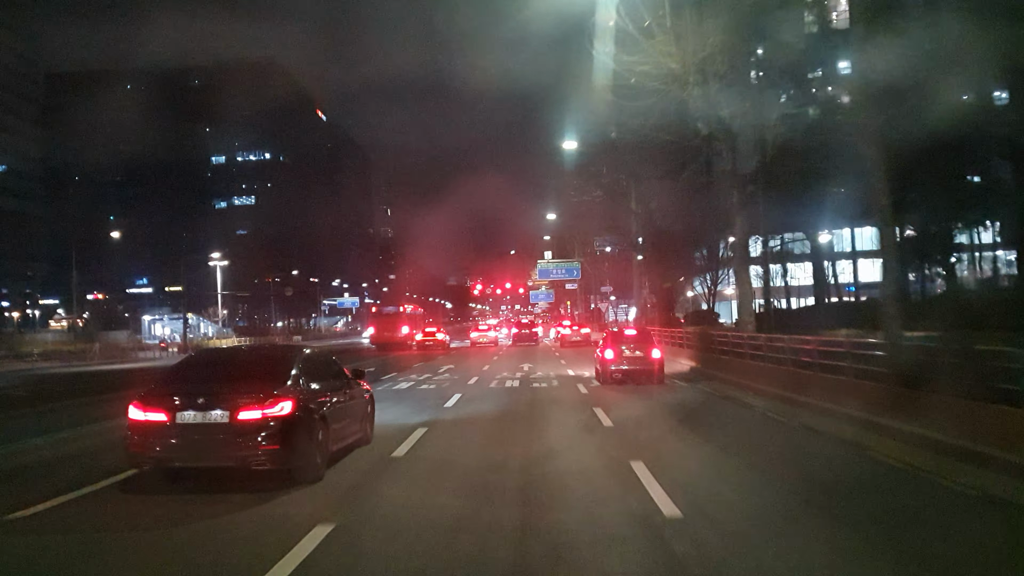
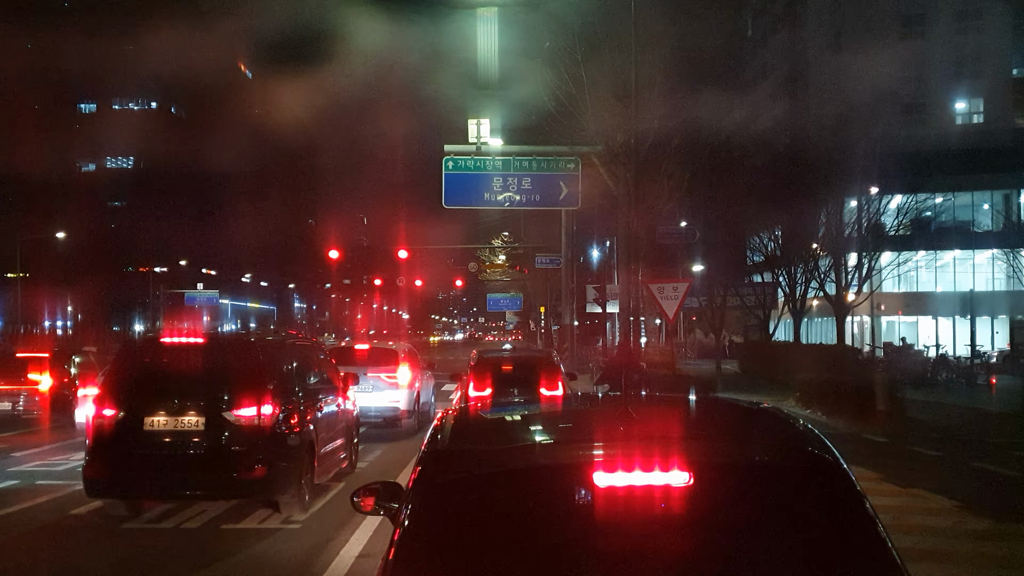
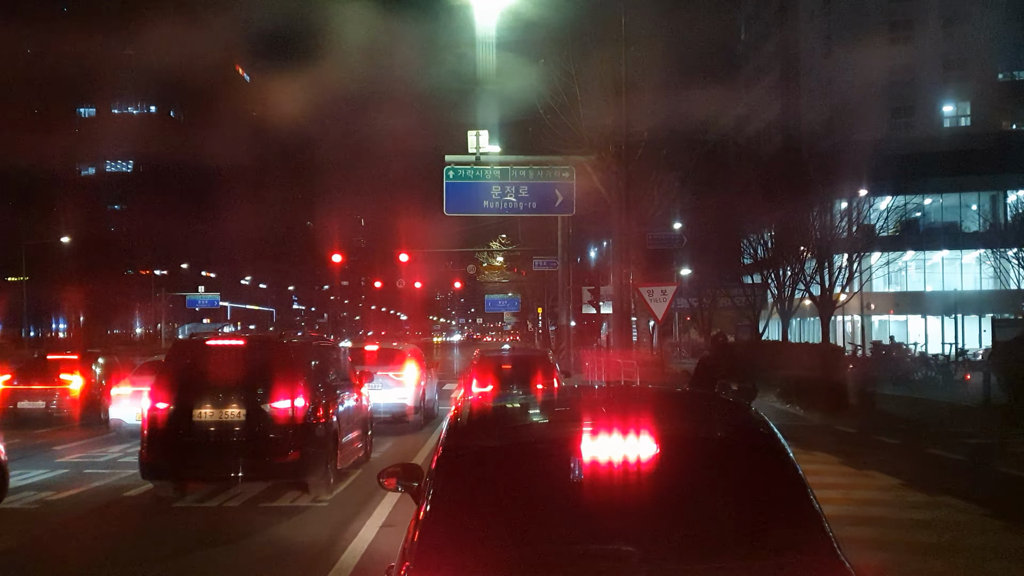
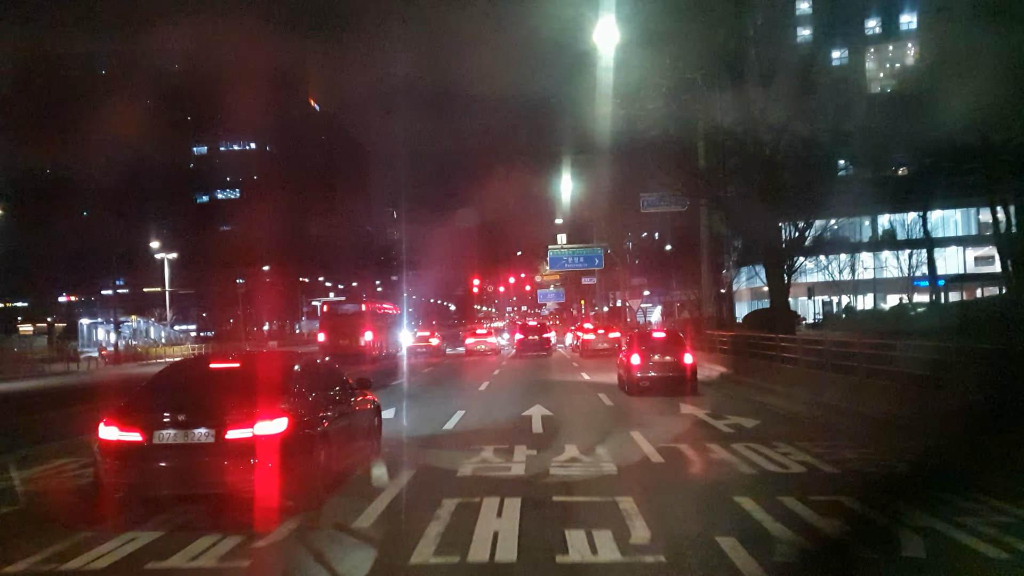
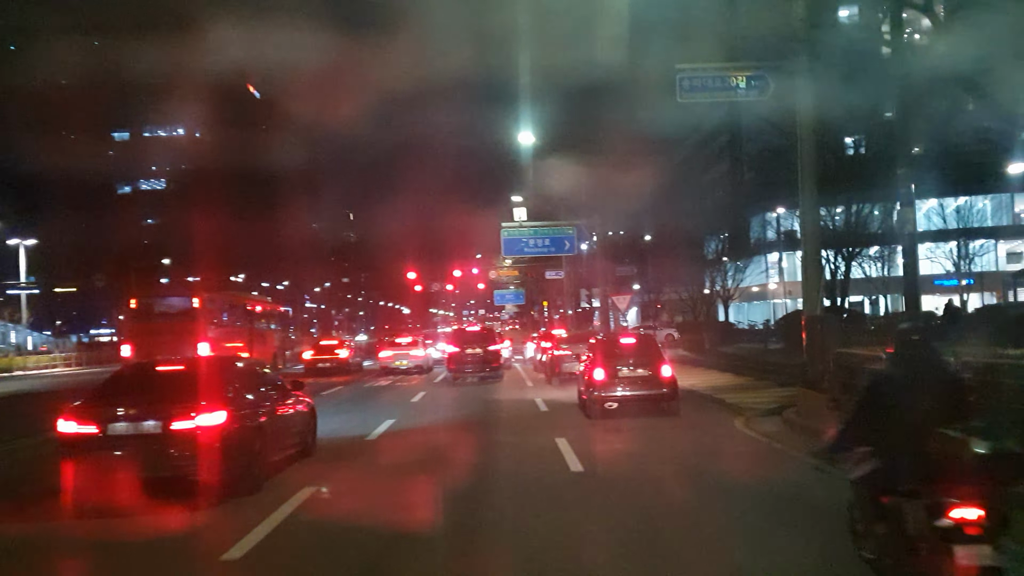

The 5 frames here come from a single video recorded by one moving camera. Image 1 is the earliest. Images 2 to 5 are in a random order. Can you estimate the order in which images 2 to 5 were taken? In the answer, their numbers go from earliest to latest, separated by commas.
4, 5, 3, 2
